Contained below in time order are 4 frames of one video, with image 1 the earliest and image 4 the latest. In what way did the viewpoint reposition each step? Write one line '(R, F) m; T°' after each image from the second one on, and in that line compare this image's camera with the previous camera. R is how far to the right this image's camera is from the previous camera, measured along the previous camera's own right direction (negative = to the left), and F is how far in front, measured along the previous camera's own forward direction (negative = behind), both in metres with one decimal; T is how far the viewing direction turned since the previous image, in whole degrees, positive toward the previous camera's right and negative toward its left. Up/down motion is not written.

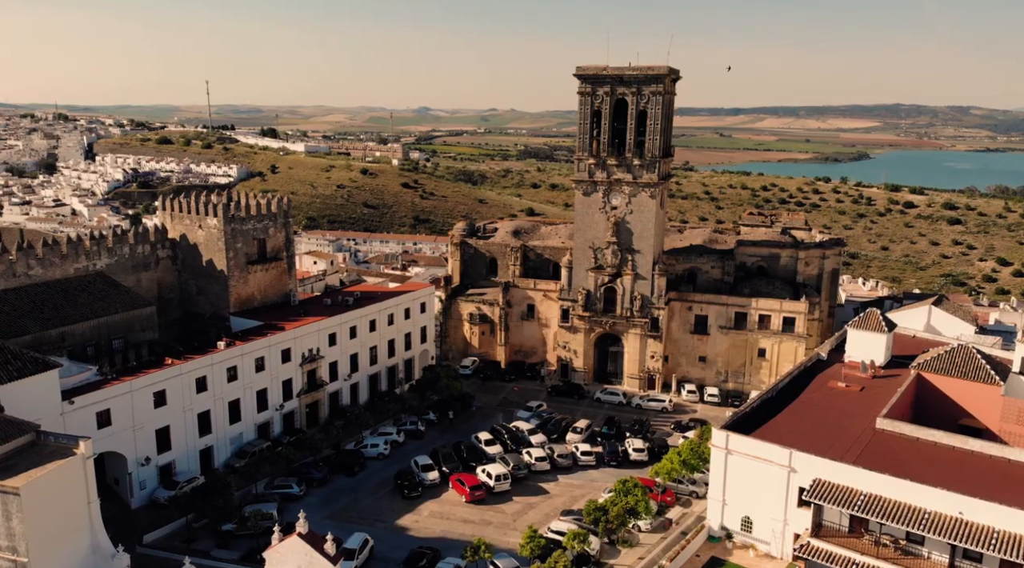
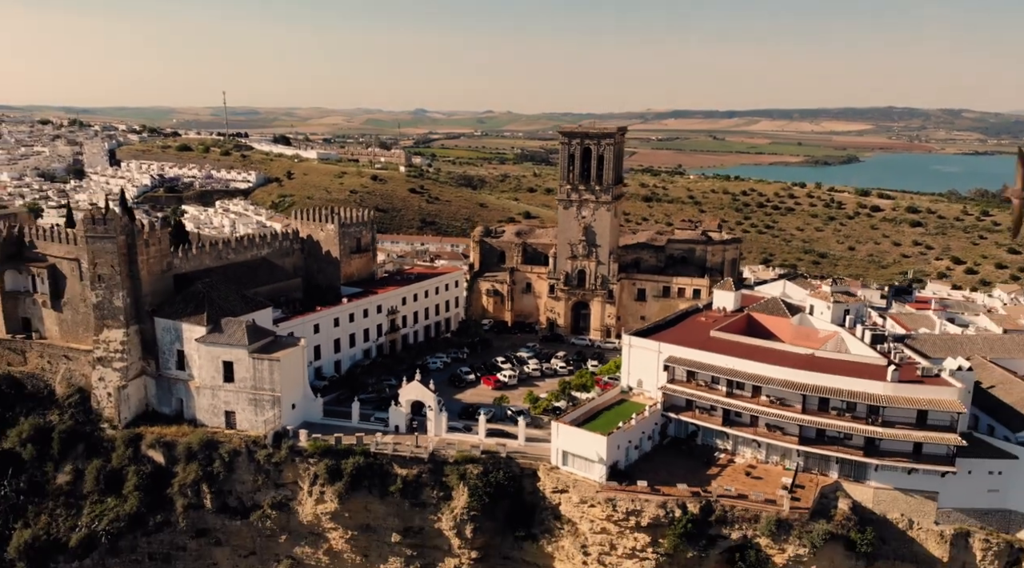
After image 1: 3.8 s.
(-0.5, -15.7) m; 0°
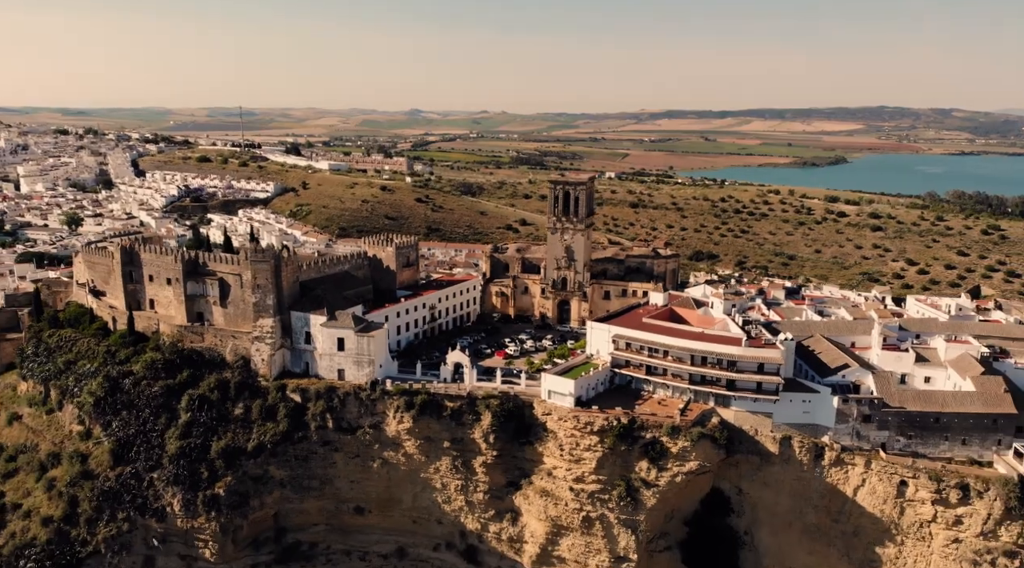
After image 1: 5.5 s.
(-0.6, -19.0) m; 0°
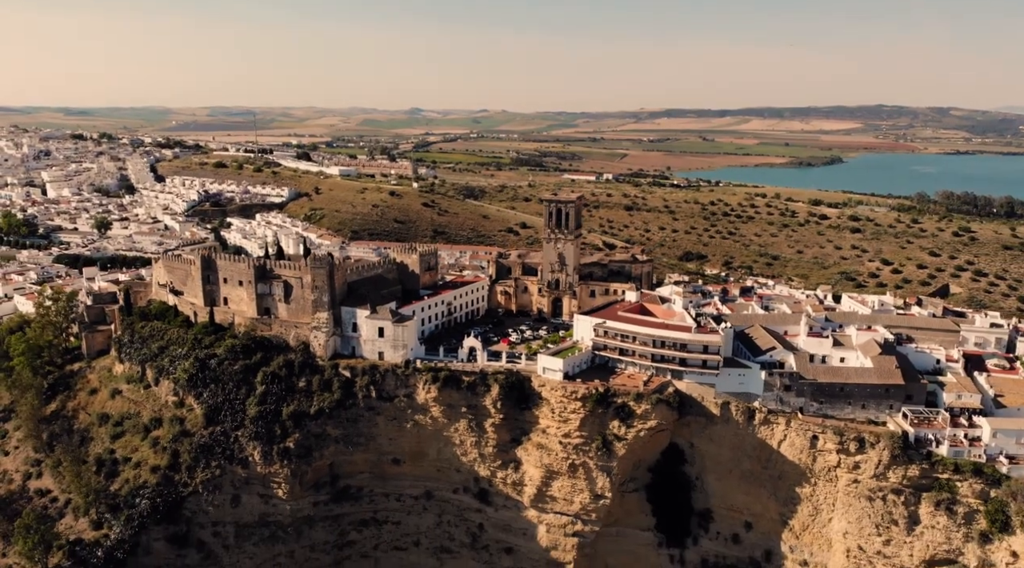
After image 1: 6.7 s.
(-0.2, -14.2) m; 0°
